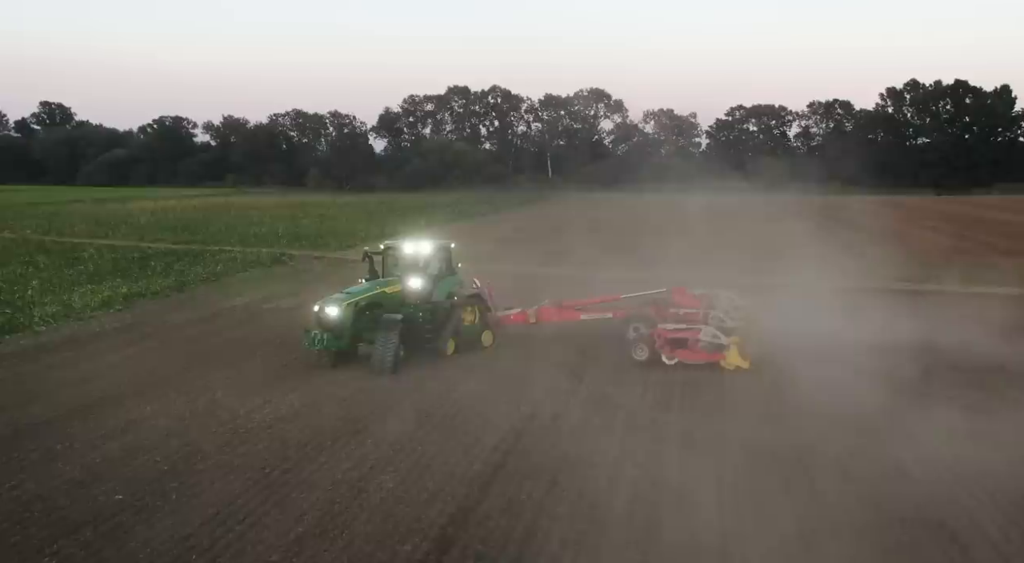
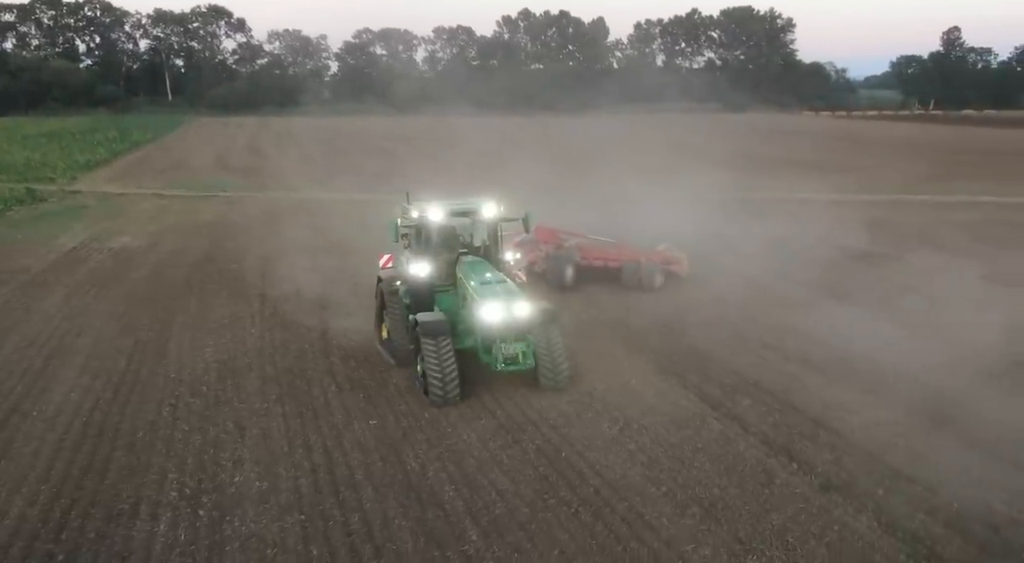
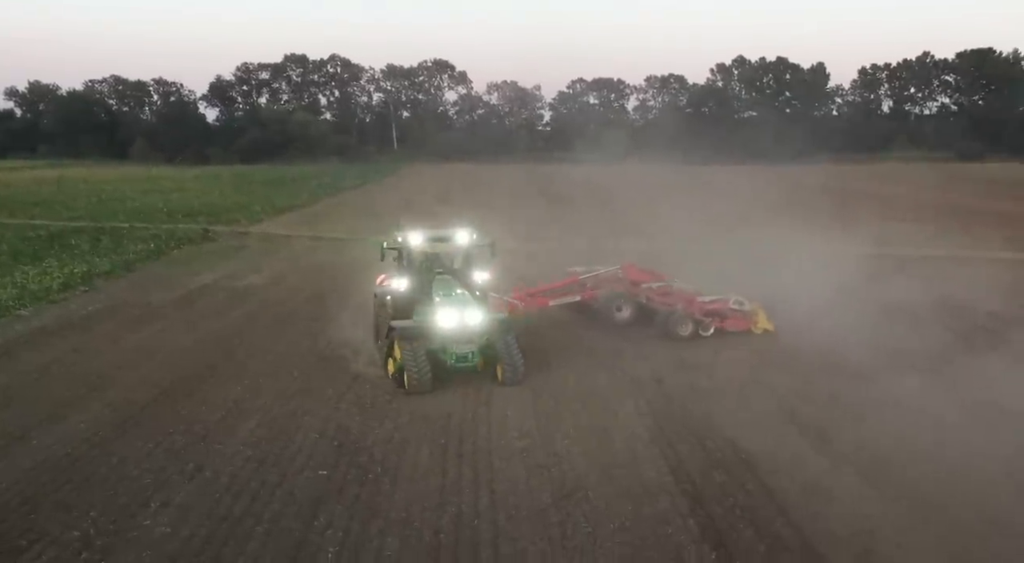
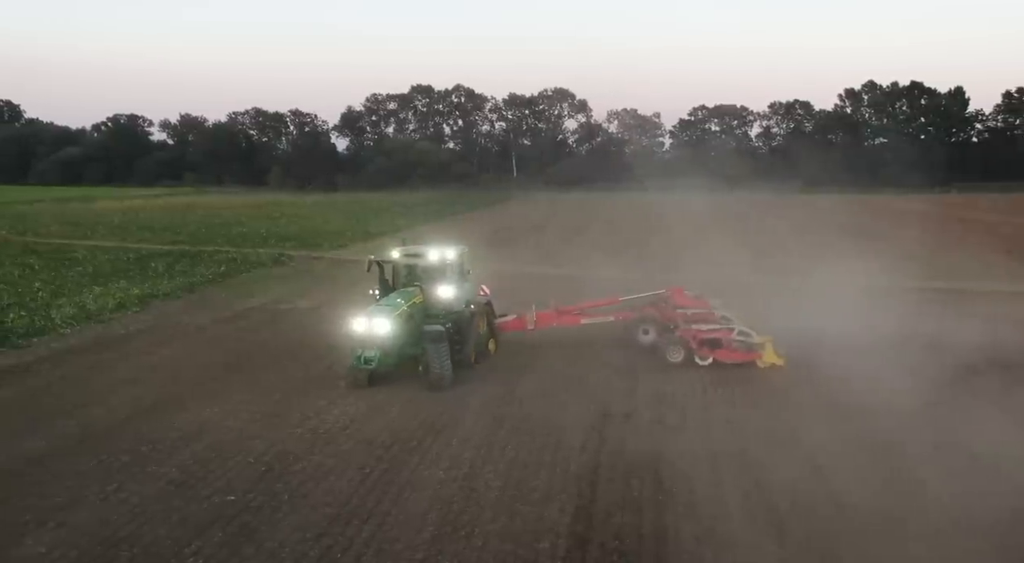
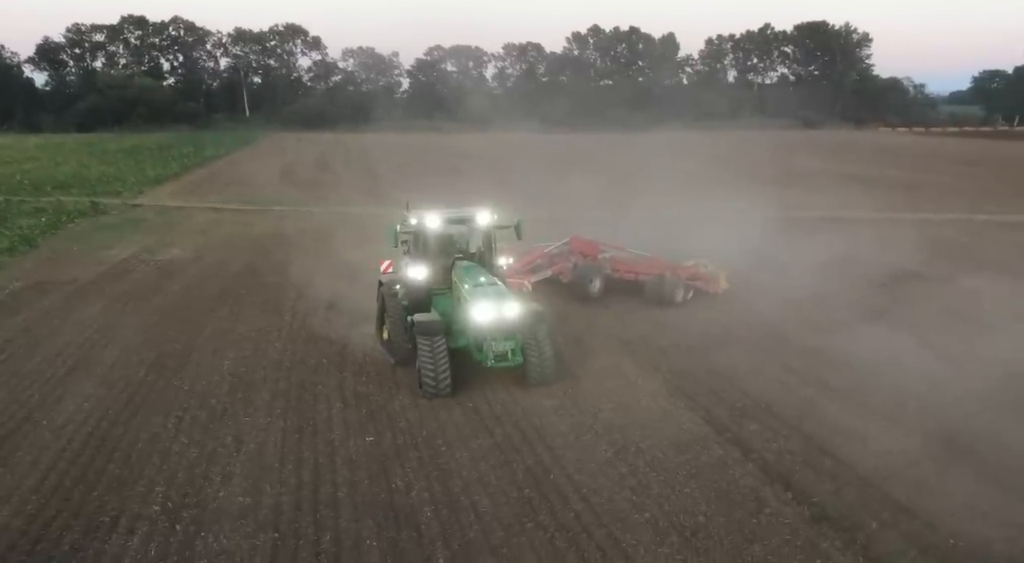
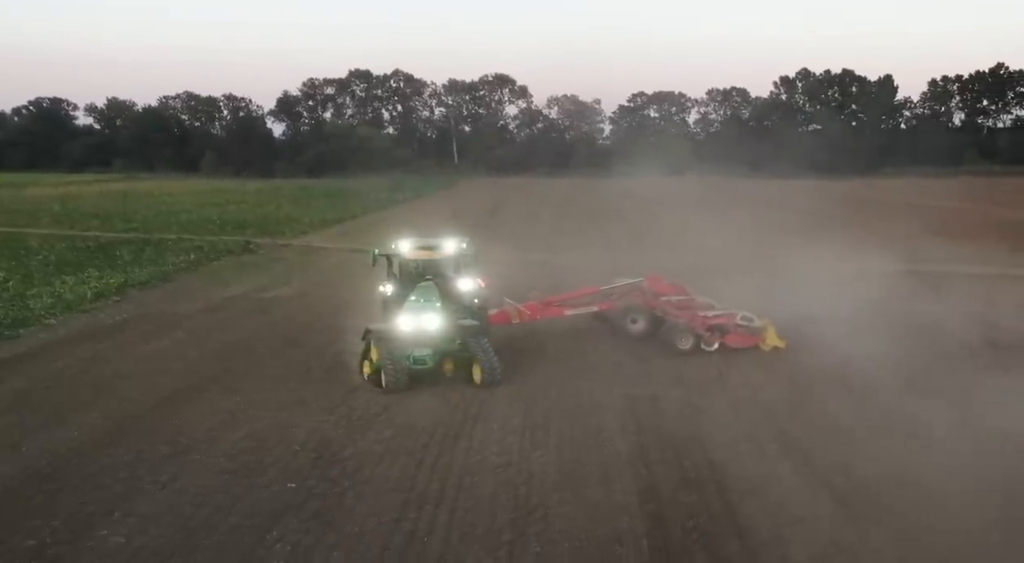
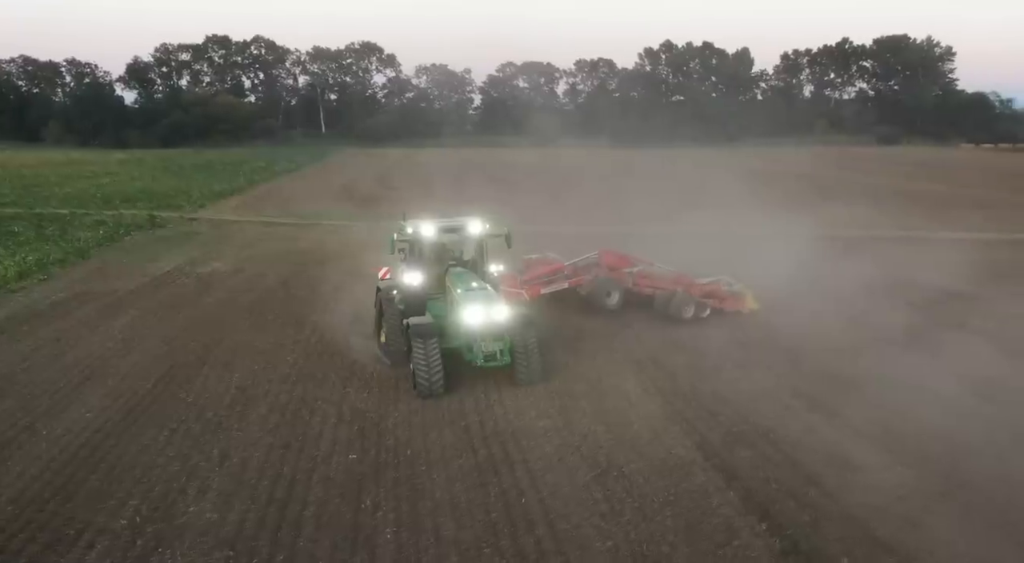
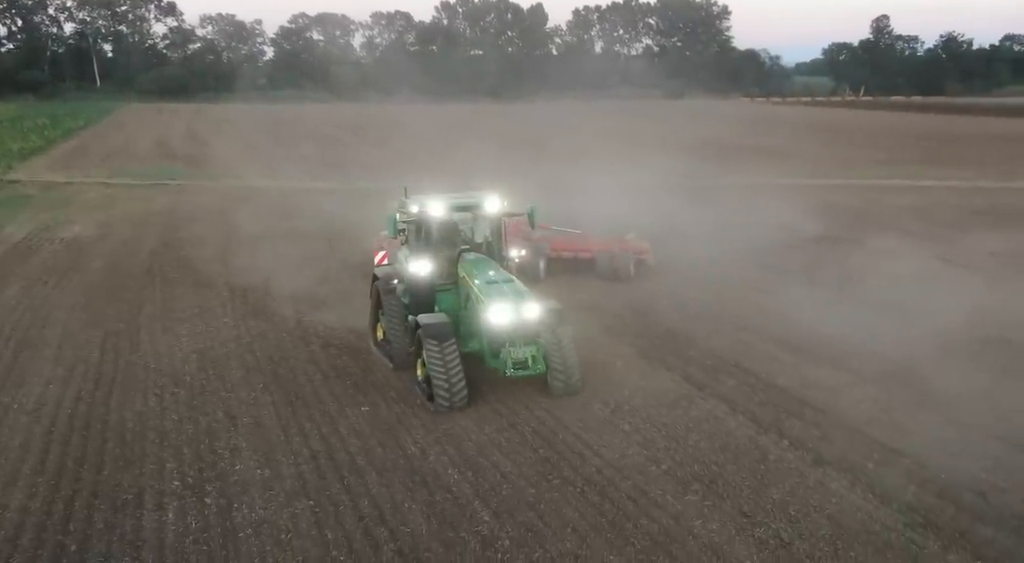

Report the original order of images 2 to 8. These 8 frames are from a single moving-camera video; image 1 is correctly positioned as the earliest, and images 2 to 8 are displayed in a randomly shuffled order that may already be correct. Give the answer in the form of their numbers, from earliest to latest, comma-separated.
4, 6, 3, 7, 5, 2, 8
